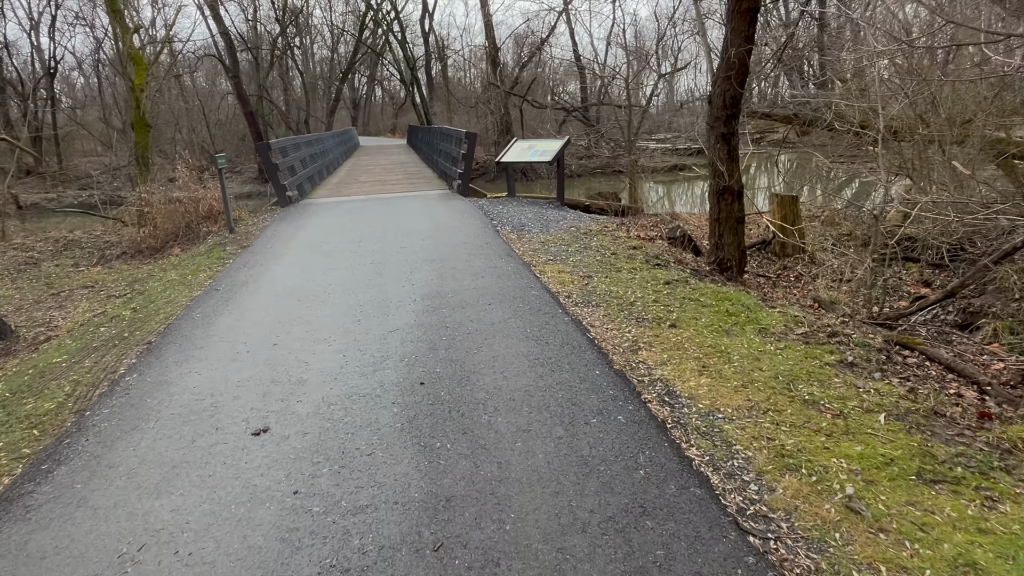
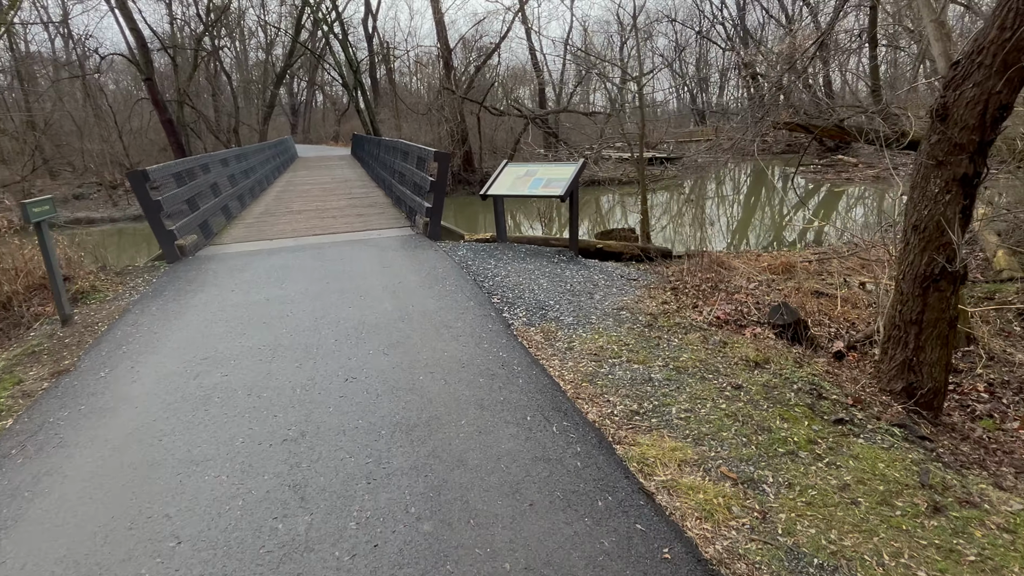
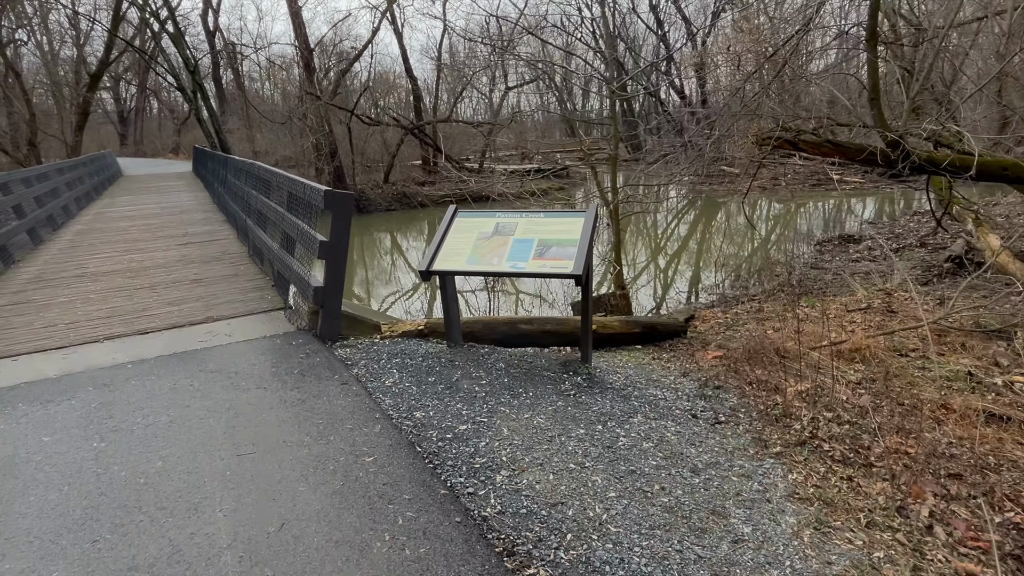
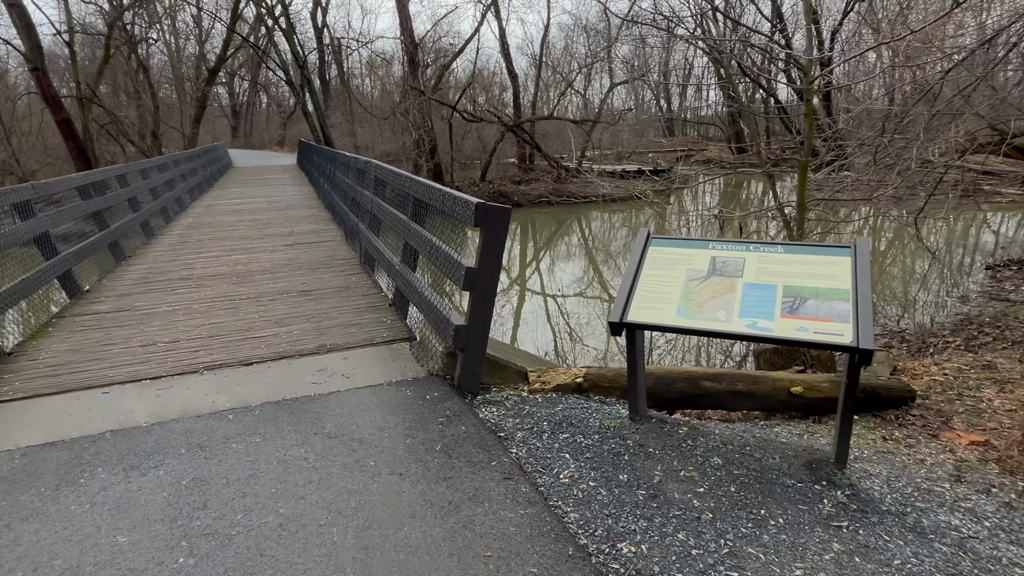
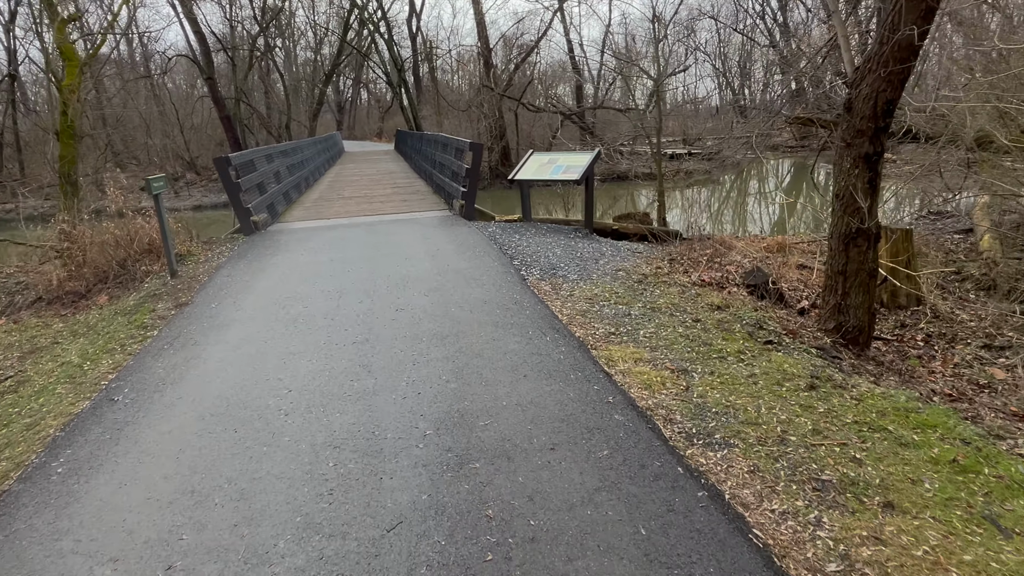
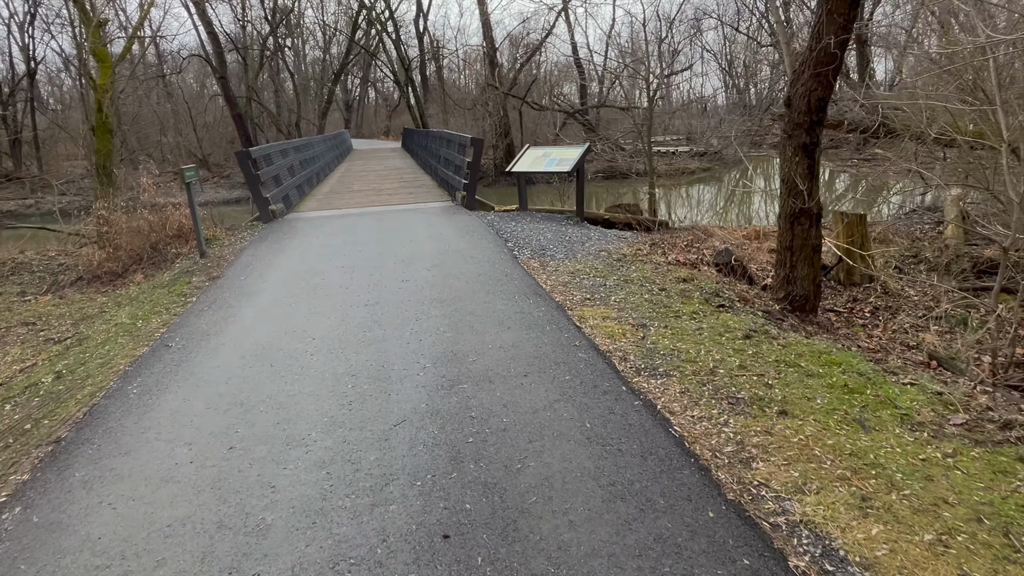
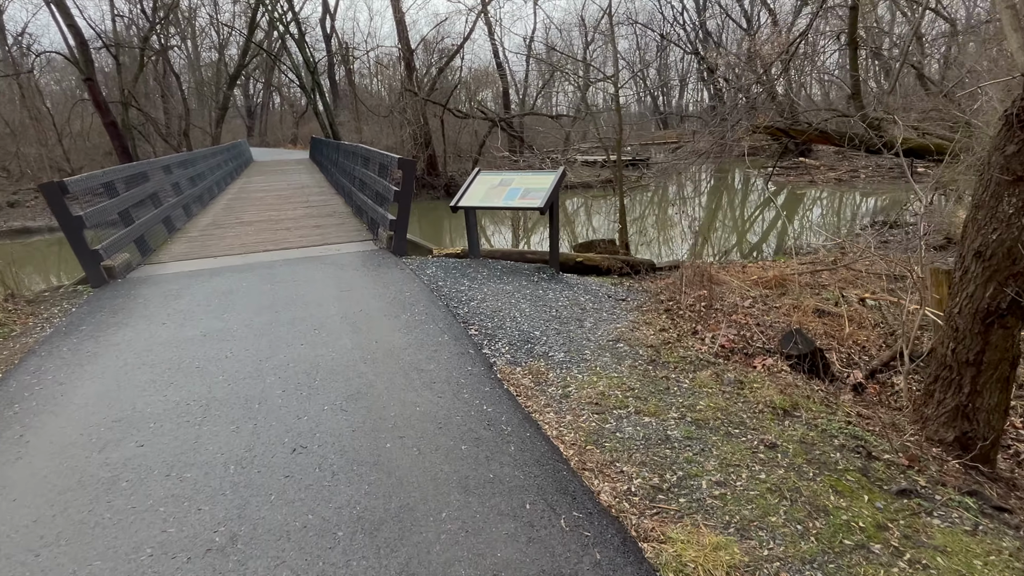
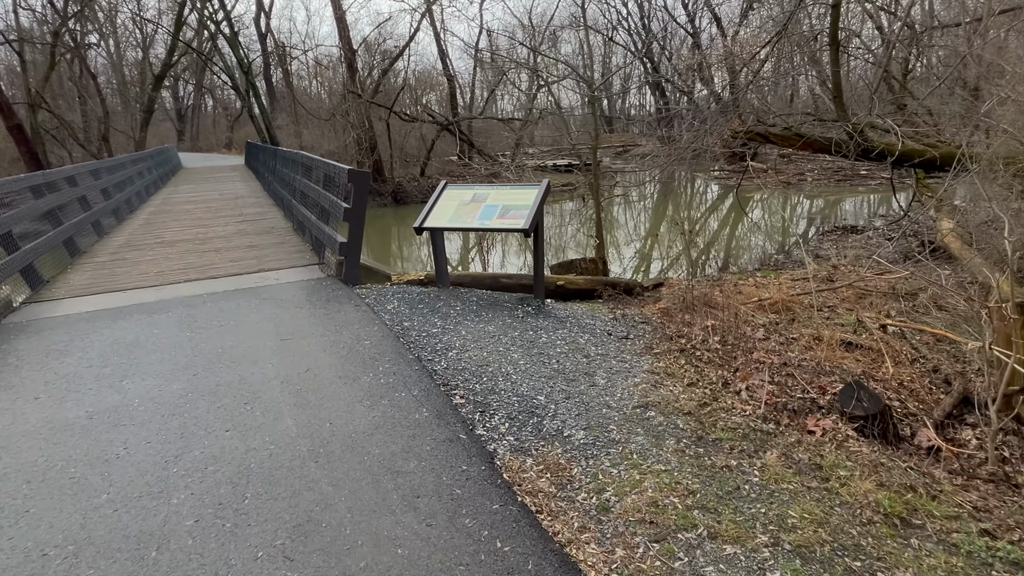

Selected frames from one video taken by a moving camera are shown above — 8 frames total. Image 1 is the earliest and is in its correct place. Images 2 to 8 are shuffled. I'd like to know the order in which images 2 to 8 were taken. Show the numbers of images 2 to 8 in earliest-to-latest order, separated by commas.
6, 5, 2, 7, 8, 3, 4
